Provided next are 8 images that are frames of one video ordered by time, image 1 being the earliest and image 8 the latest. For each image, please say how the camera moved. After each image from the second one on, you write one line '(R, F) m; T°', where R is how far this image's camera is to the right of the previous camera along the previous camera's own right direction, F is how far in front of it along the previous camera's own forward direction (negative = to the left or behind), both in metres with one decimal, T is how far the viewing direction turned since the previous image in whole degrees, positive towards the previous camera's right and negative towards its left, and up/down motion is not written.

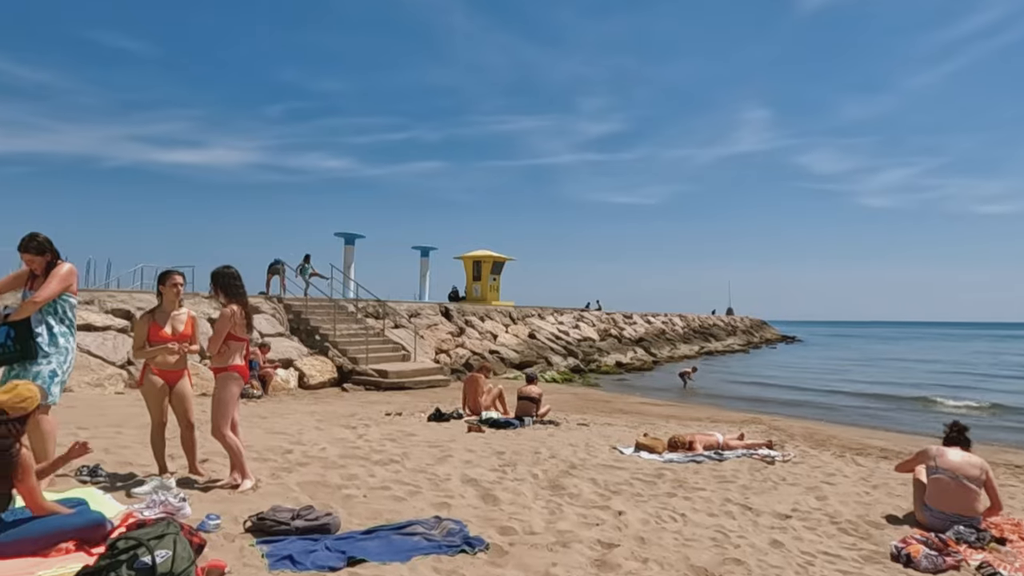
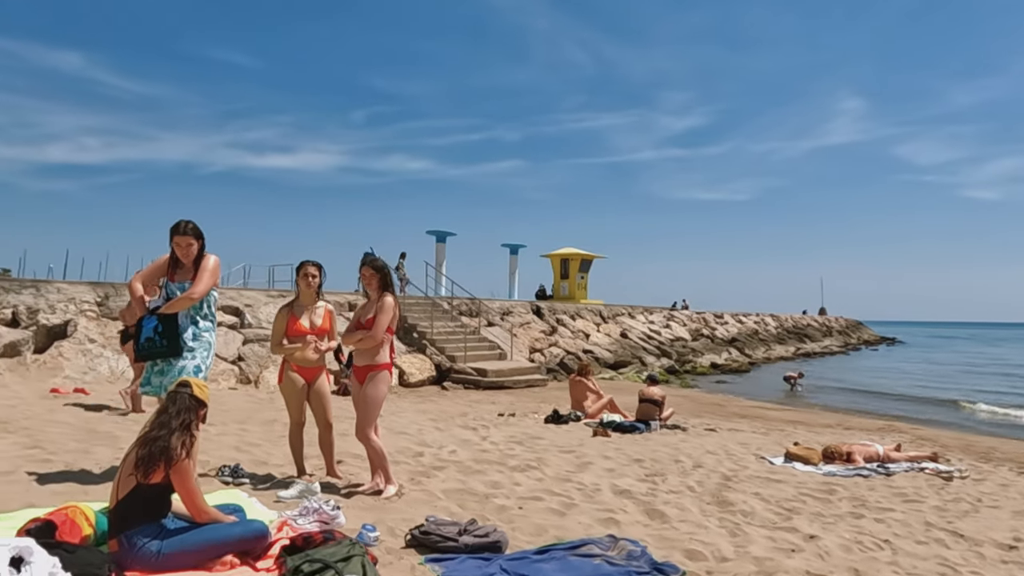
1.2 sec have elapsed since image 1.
(-0.6, +0.5) m; -6°
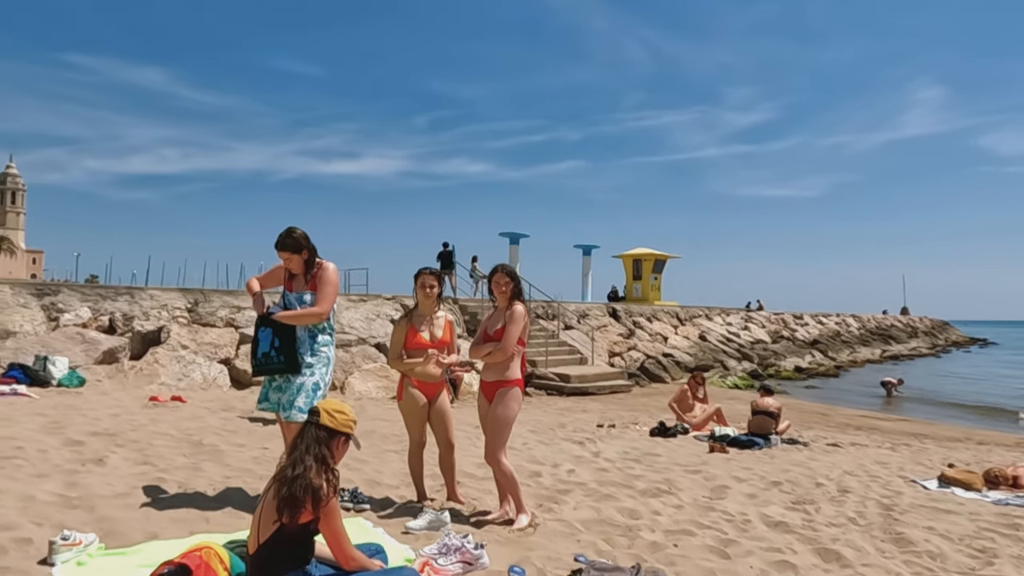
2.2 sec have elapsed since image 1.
(-0.5, +0.5) m; -5°
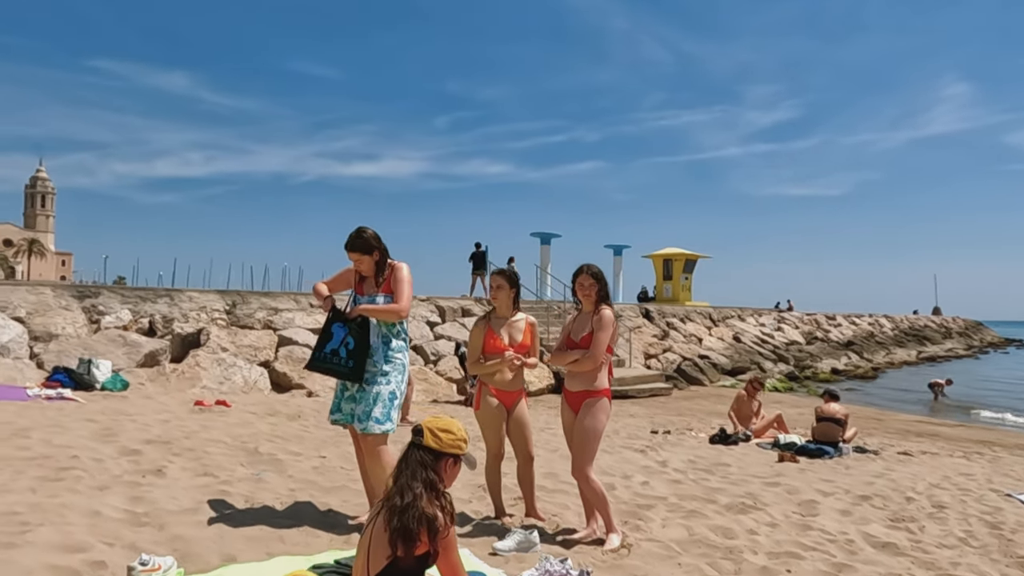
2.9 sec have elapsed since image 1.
(-0.4, +0.3) m; -2°
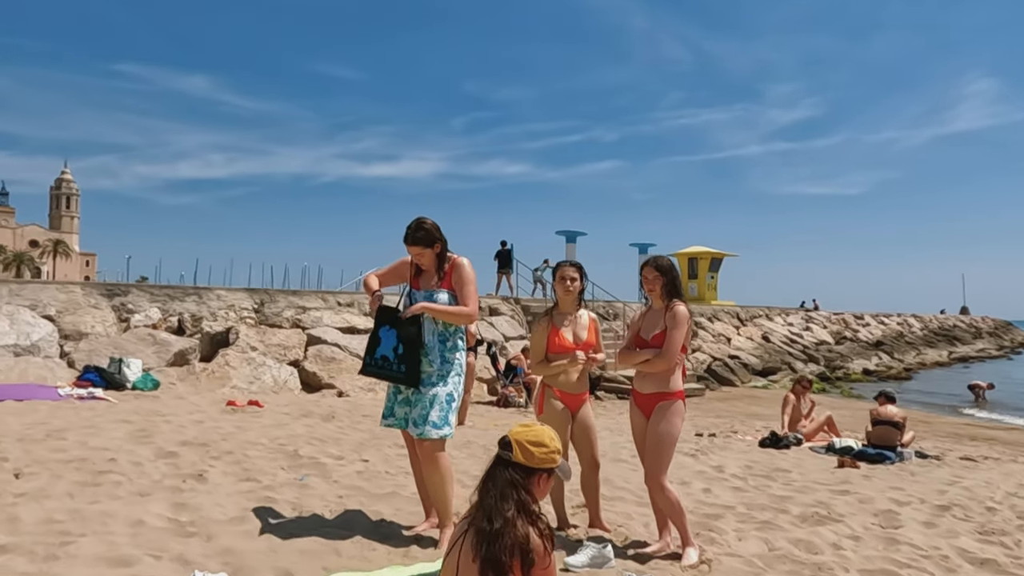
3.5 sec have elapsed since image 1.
(-0.3, +0.3) m; -1°
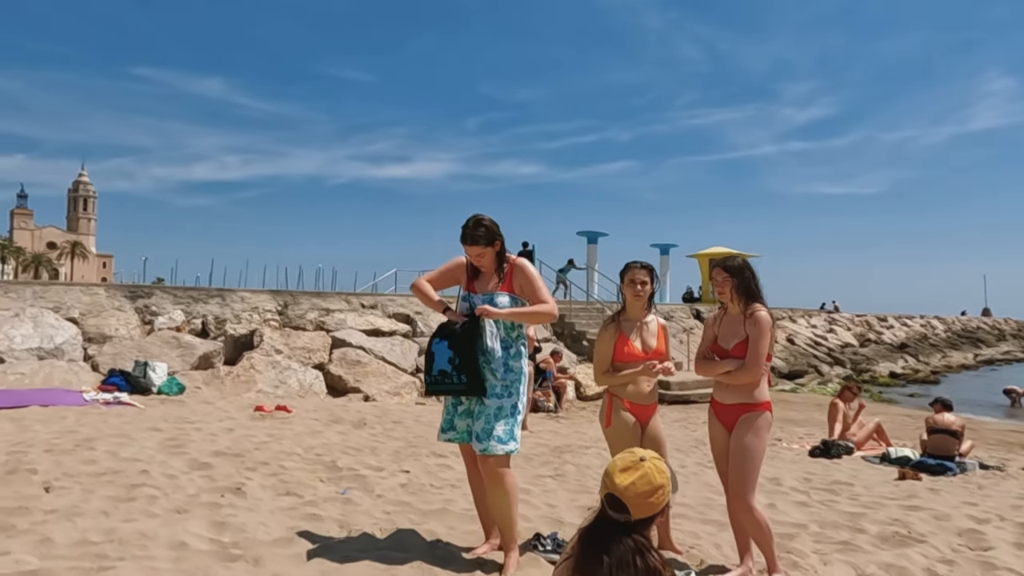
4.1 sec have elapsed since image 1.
(-0.3, +0.3) m; -1°
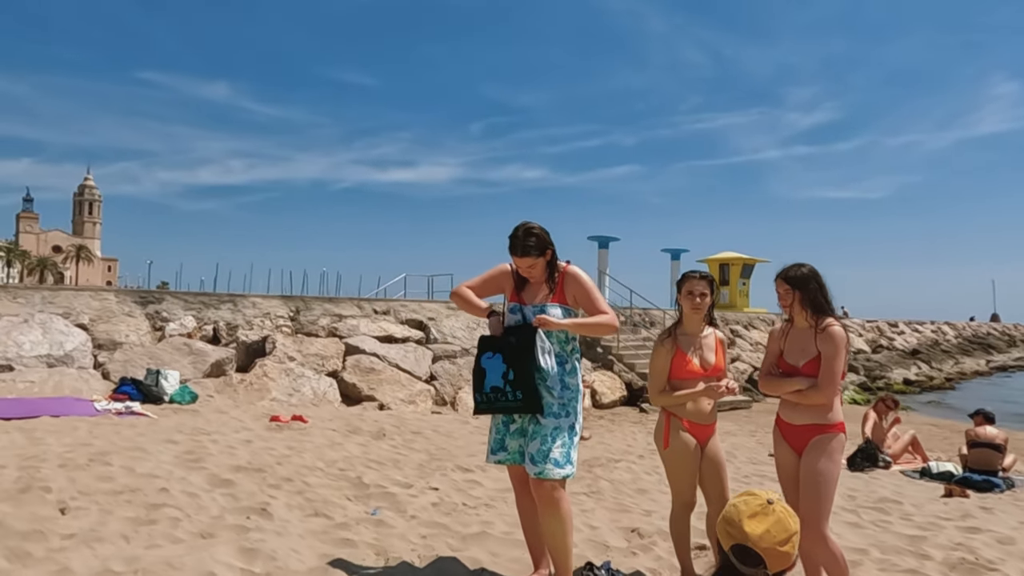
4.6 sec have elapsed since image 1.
(-0.2, +0.3) m; 0°
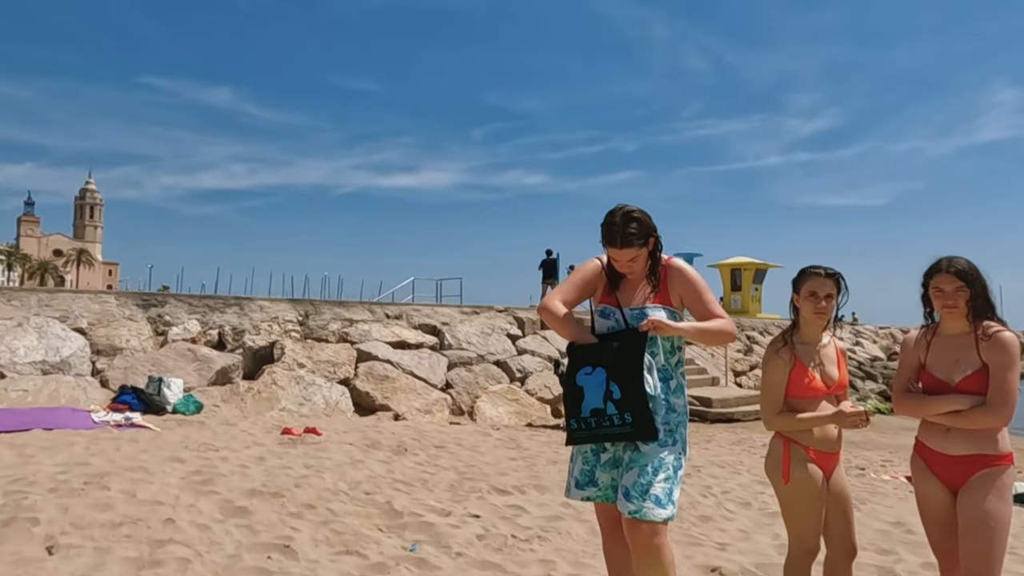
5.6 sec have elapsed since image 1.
(-0.3, +0.6) m; 0°
